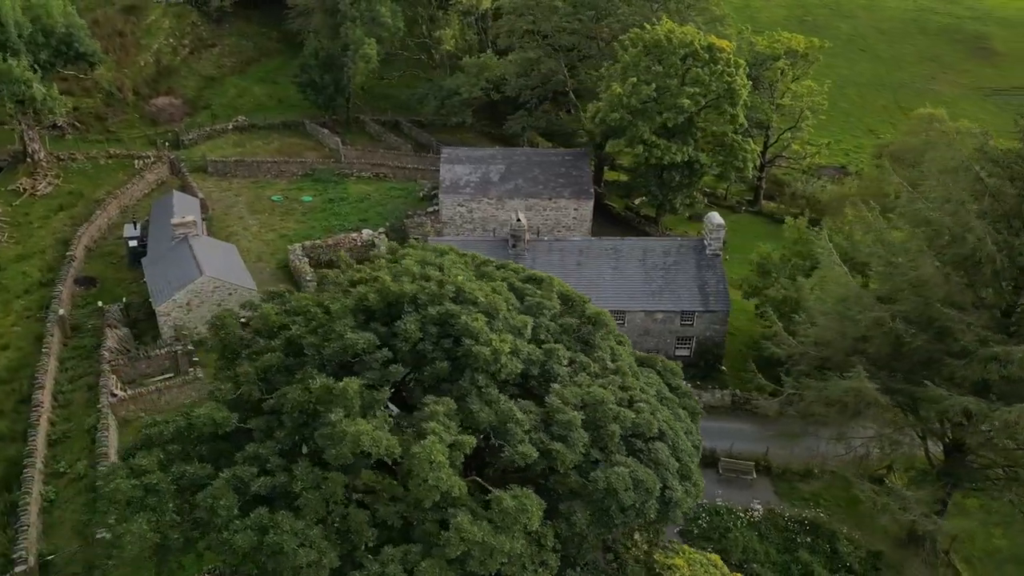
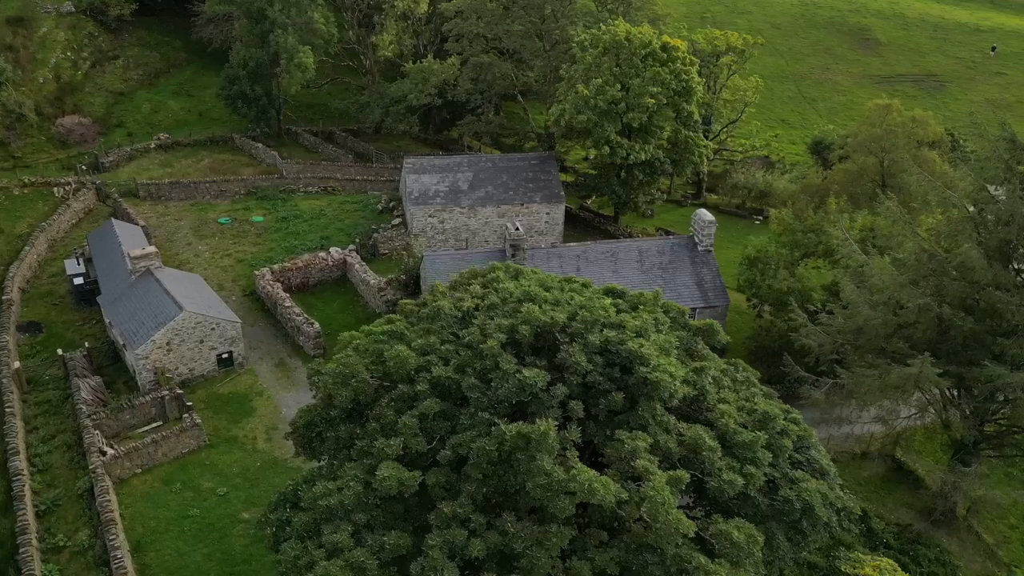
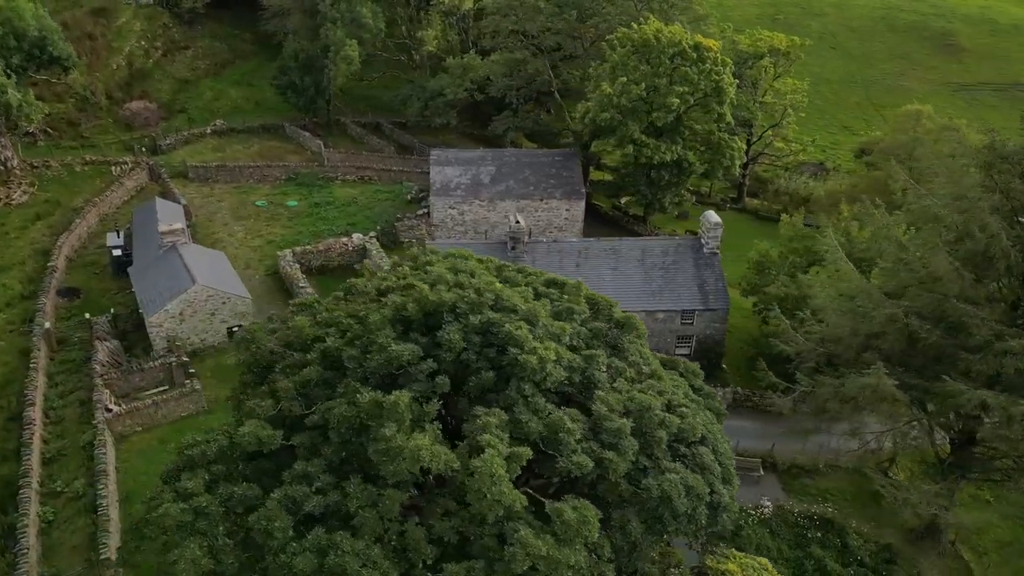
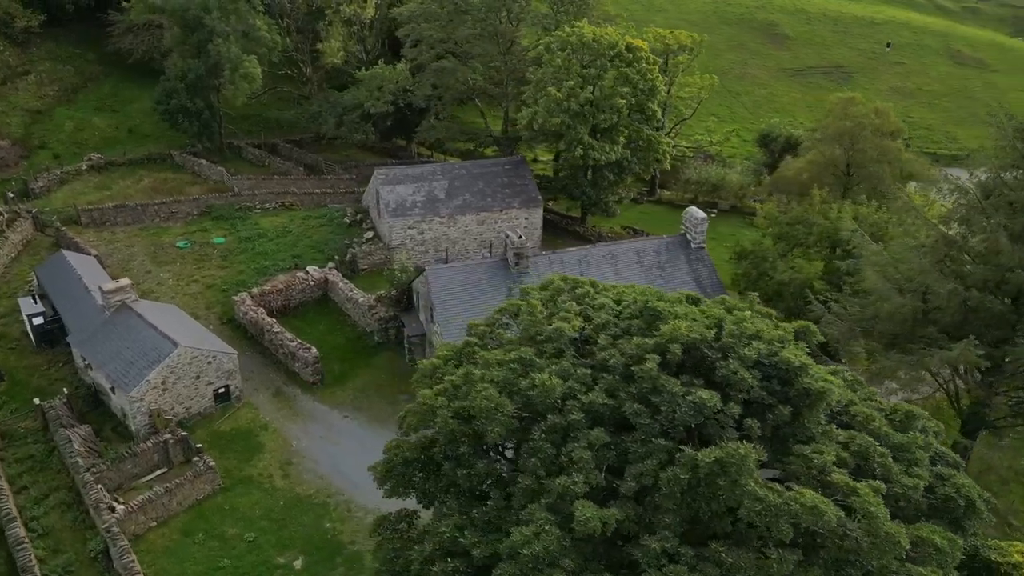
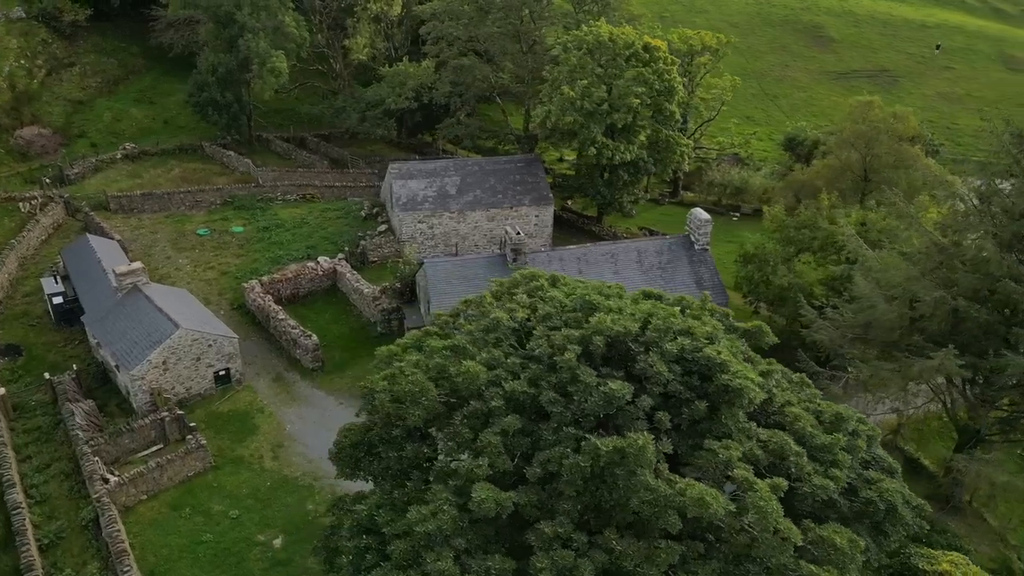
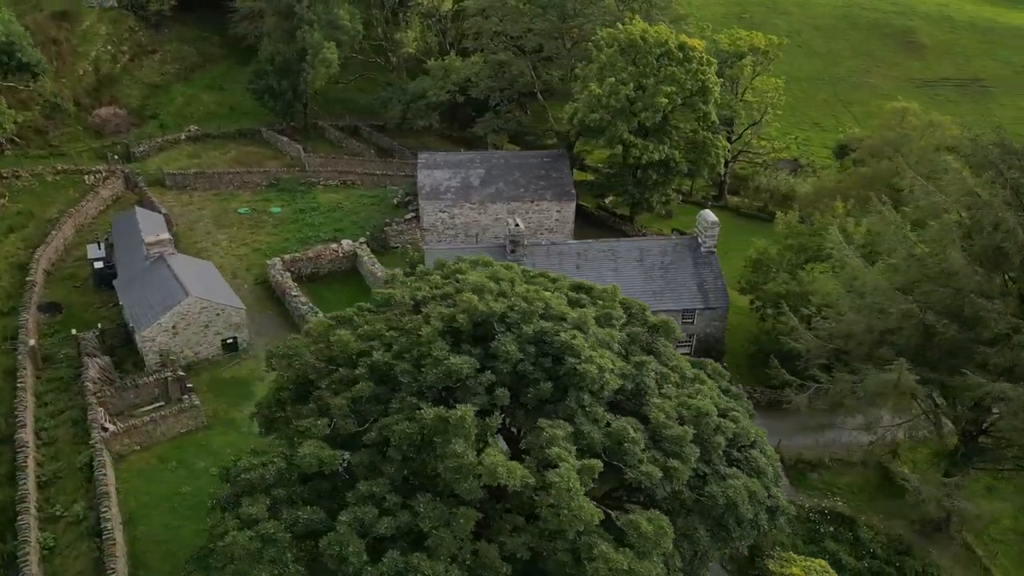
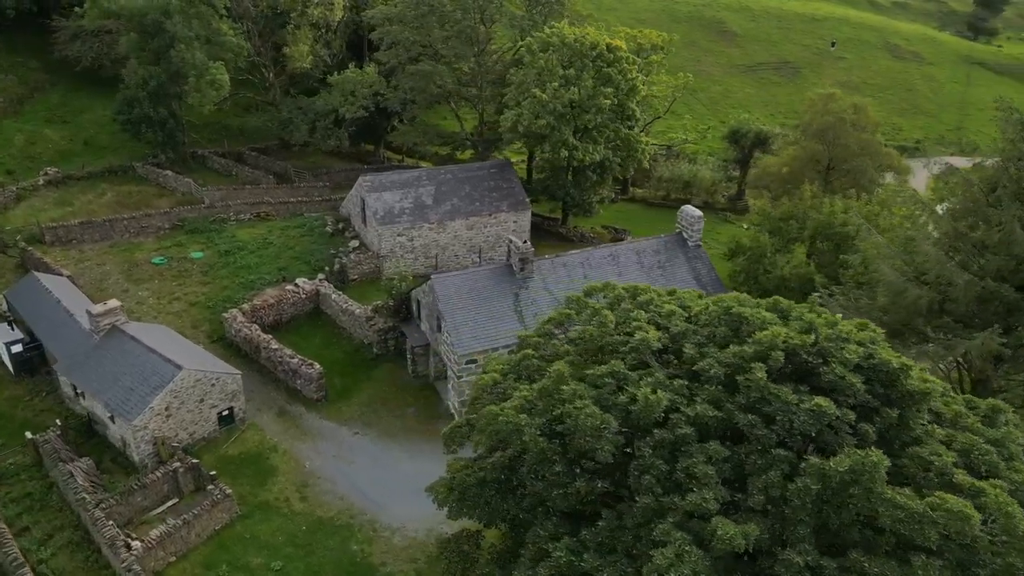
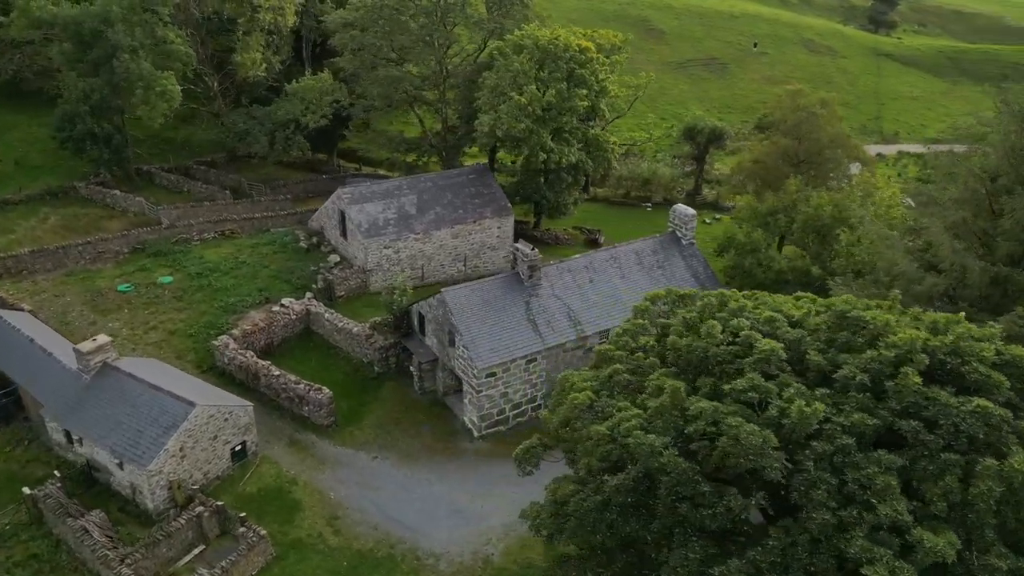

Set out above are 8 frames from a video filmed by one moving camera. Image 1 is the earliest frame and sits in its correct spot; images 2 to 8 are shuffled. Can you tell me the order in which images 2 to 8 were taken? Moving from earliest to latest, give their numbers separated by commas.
3, 6, 2, 5, 4, 7, 8
